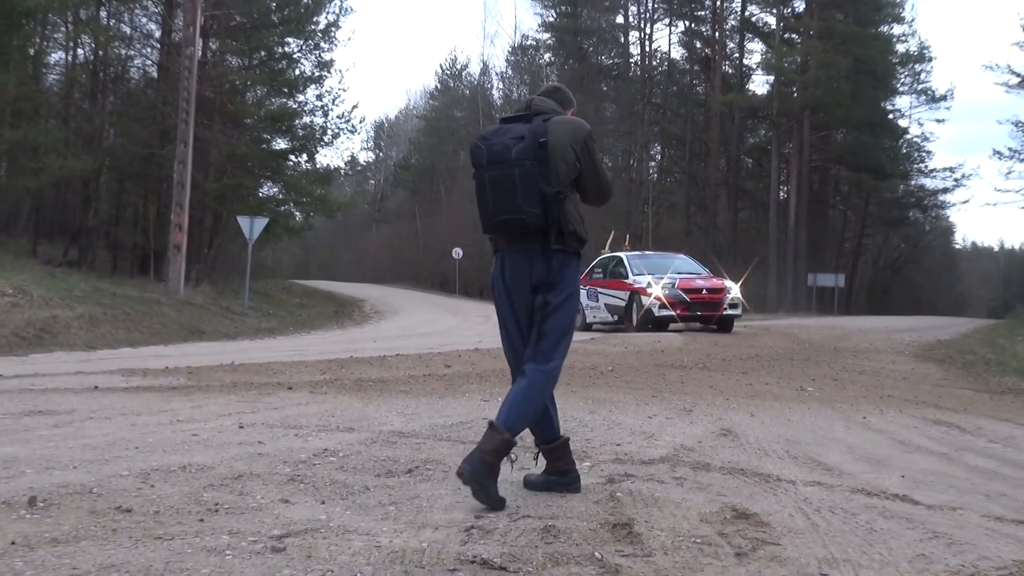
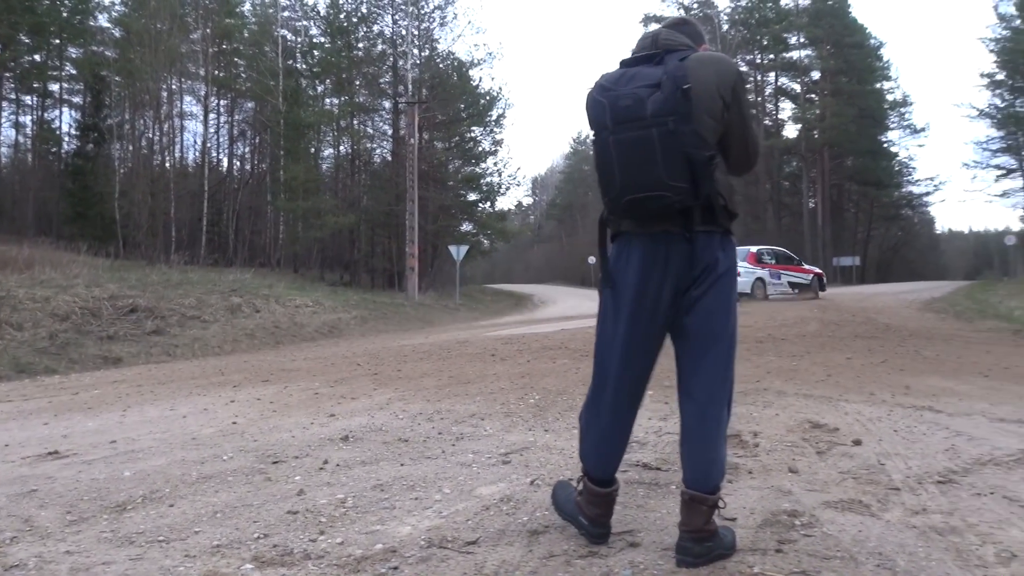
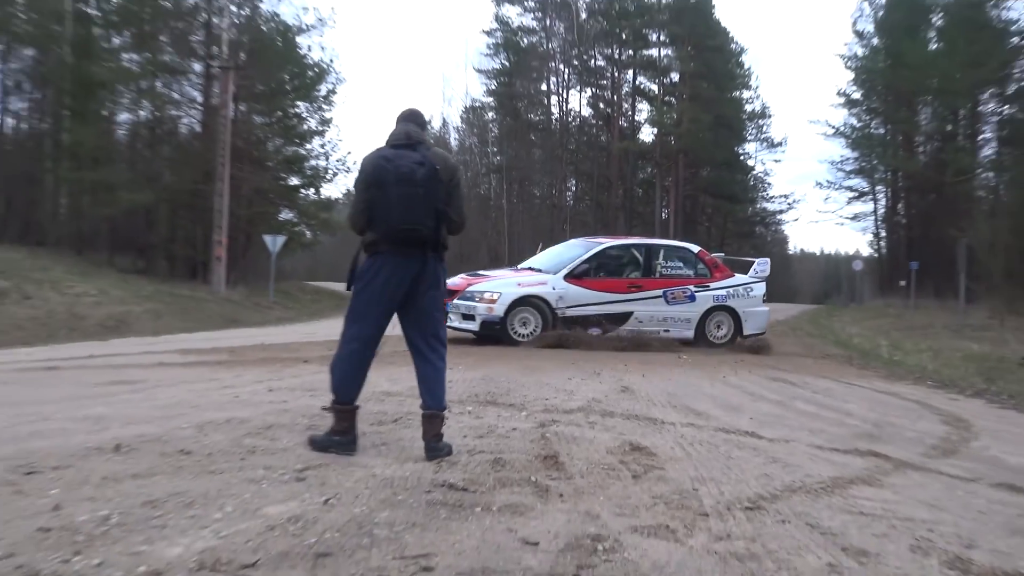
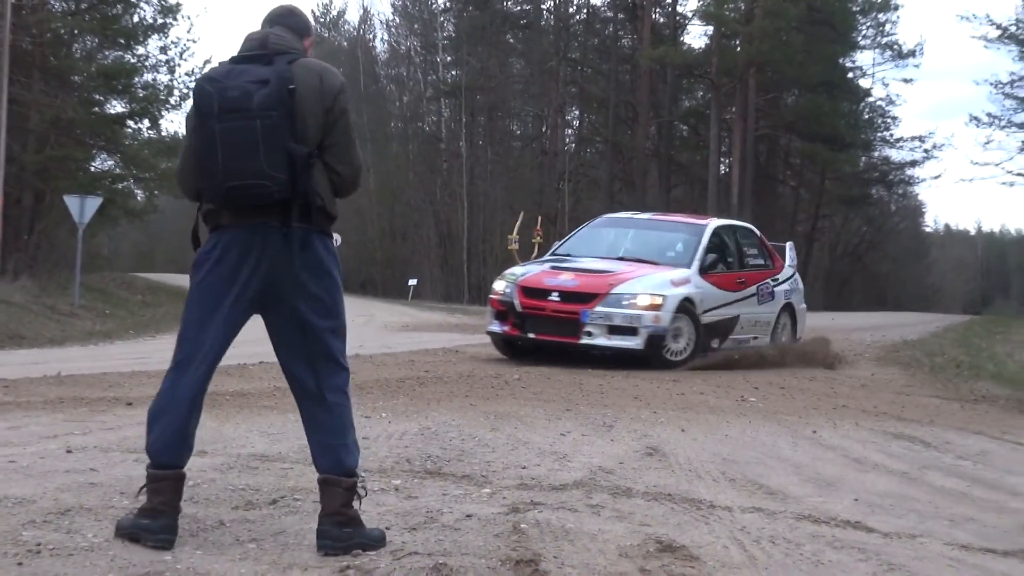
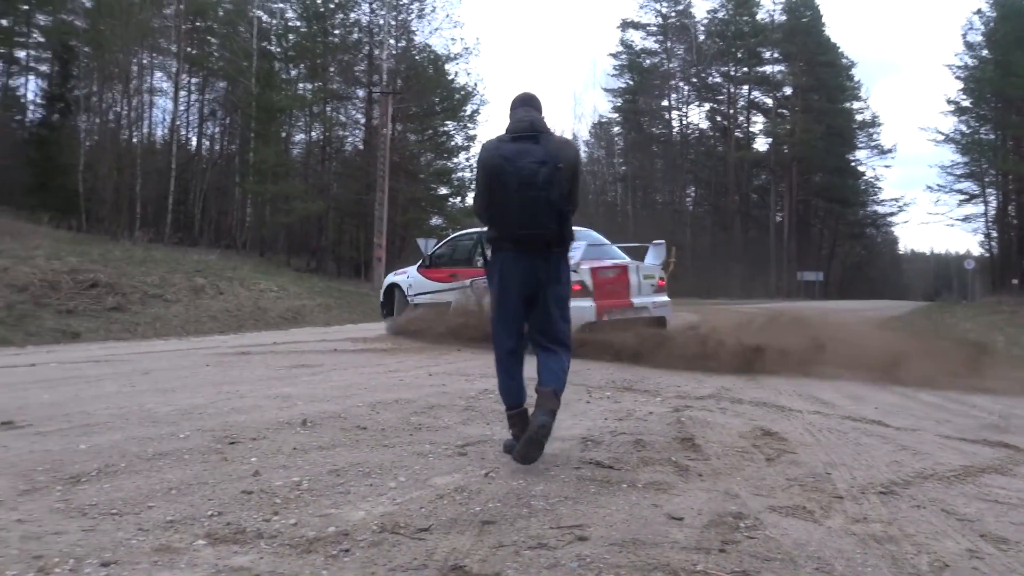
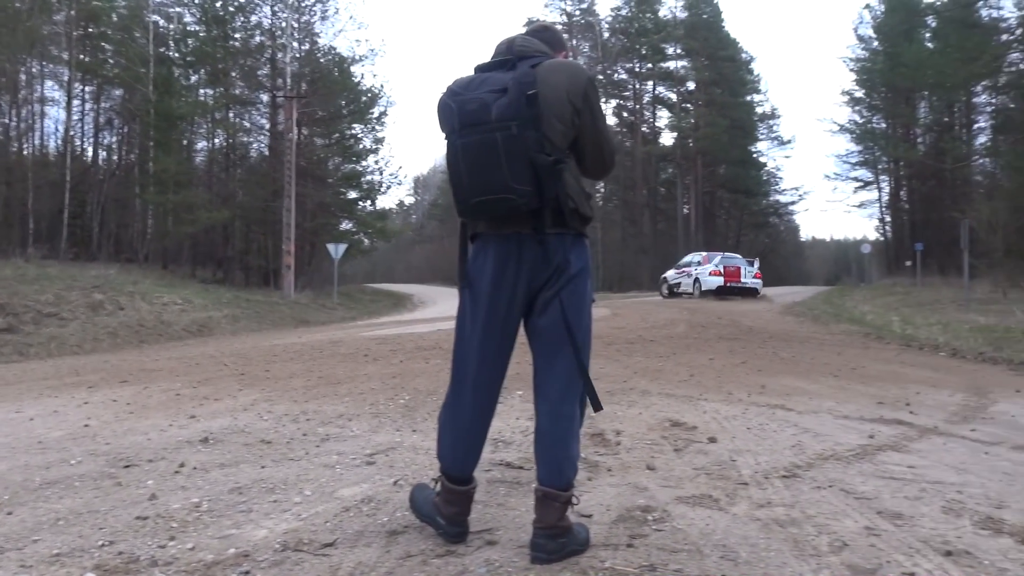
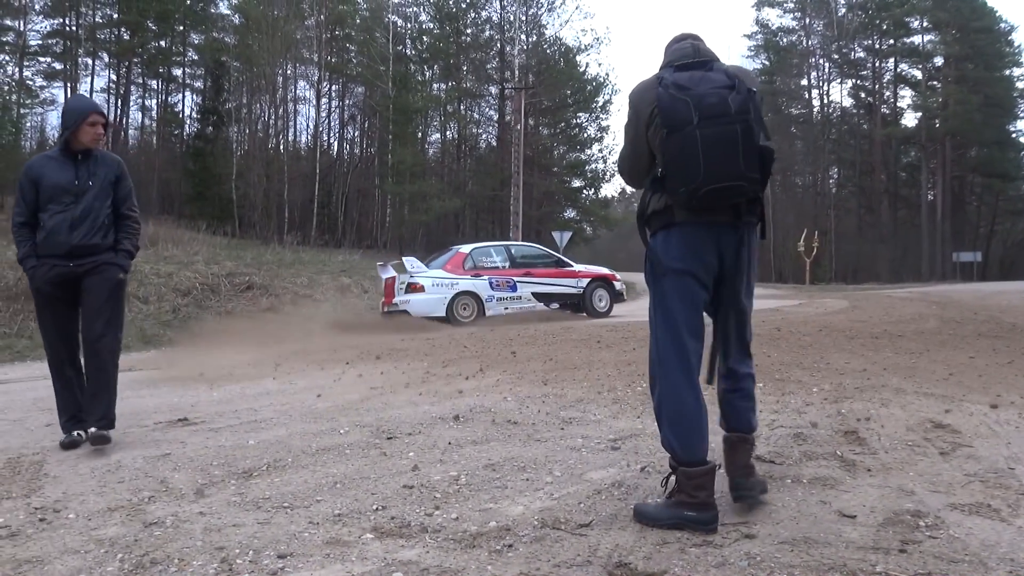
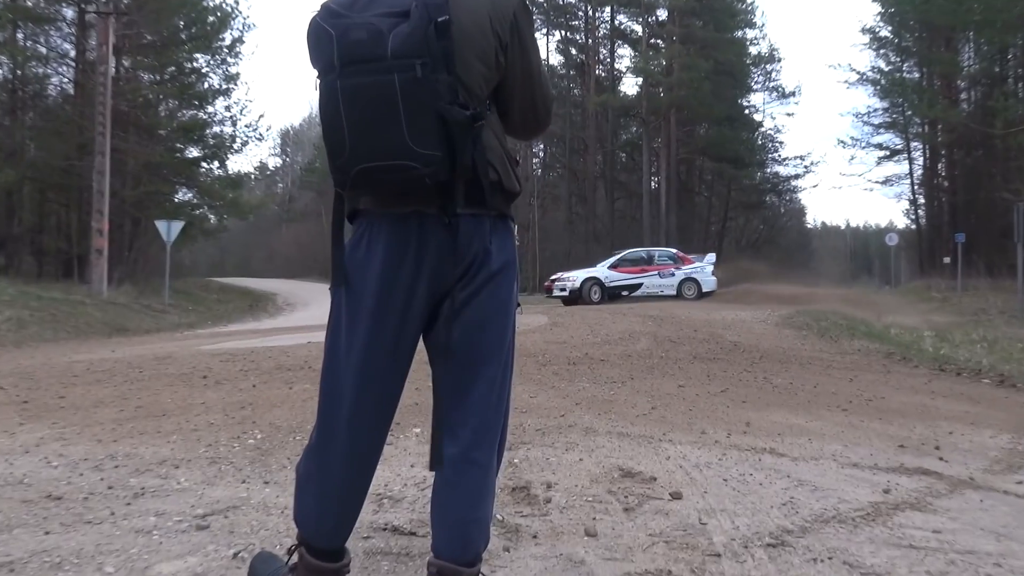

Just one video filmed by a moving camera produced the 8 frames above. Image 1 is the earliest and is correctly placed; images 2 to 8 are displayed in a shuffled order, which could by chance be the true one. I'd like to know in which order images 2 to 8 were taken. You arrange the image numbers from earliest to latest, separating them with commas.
4, 3, 5, 7, 2, 6, 8
